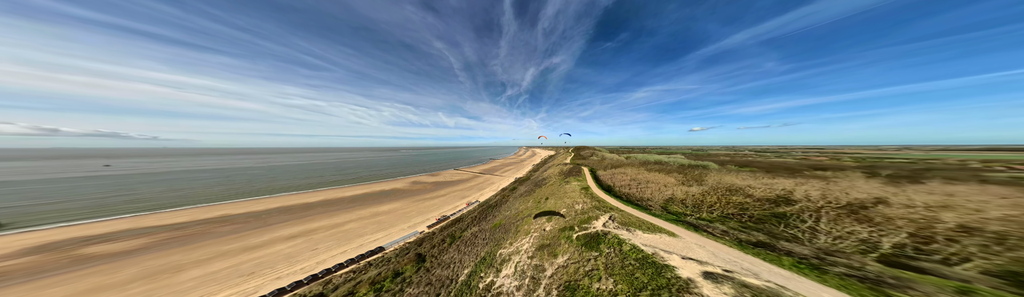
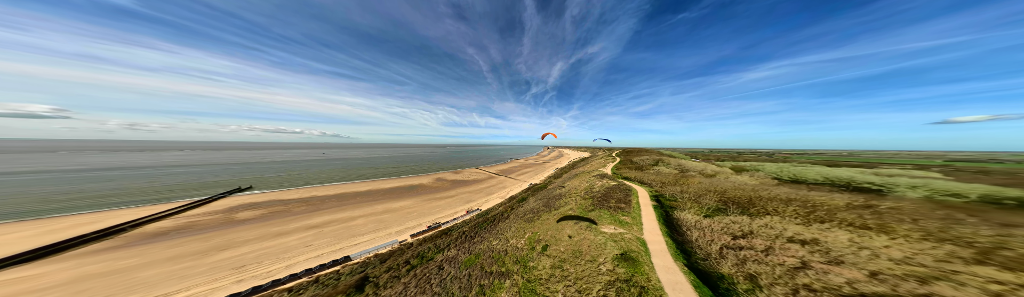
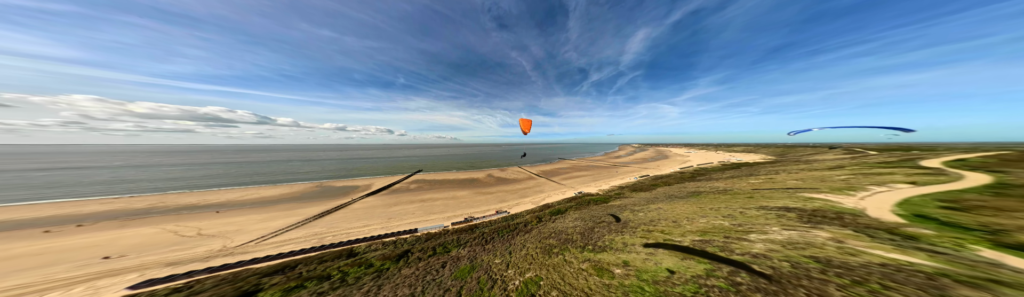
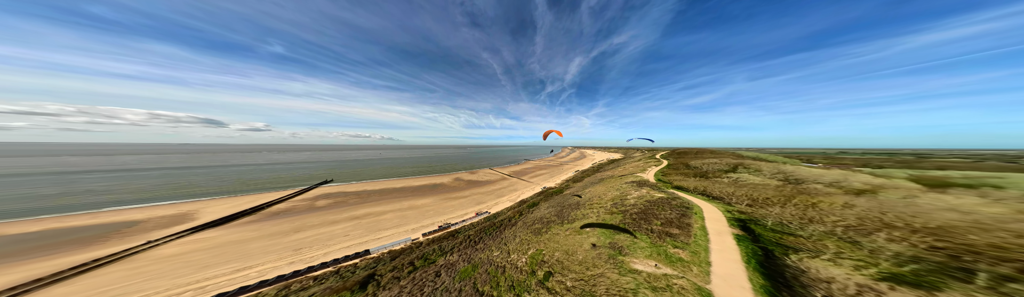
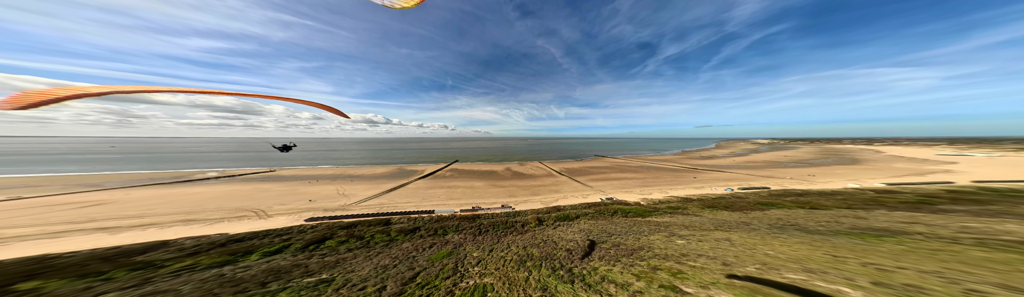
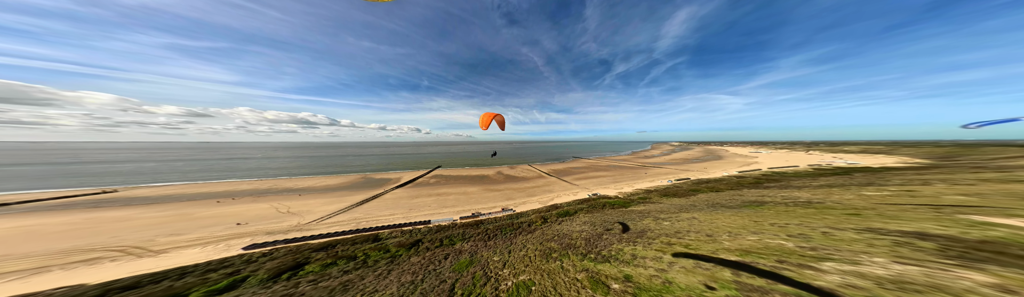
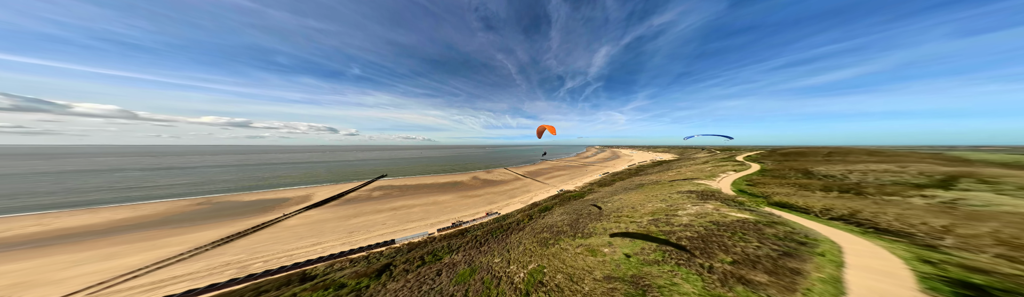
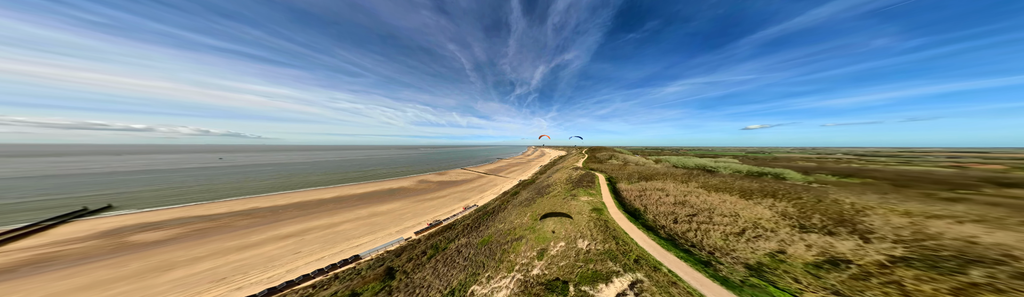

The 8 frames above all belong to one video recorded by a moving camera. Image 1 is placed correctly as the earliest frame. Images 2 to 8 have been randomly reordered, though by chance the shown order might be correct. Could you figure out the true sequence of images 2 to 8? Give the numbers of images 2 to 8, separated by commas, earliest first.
8, 2, 4, 7, 3, 6, 5
